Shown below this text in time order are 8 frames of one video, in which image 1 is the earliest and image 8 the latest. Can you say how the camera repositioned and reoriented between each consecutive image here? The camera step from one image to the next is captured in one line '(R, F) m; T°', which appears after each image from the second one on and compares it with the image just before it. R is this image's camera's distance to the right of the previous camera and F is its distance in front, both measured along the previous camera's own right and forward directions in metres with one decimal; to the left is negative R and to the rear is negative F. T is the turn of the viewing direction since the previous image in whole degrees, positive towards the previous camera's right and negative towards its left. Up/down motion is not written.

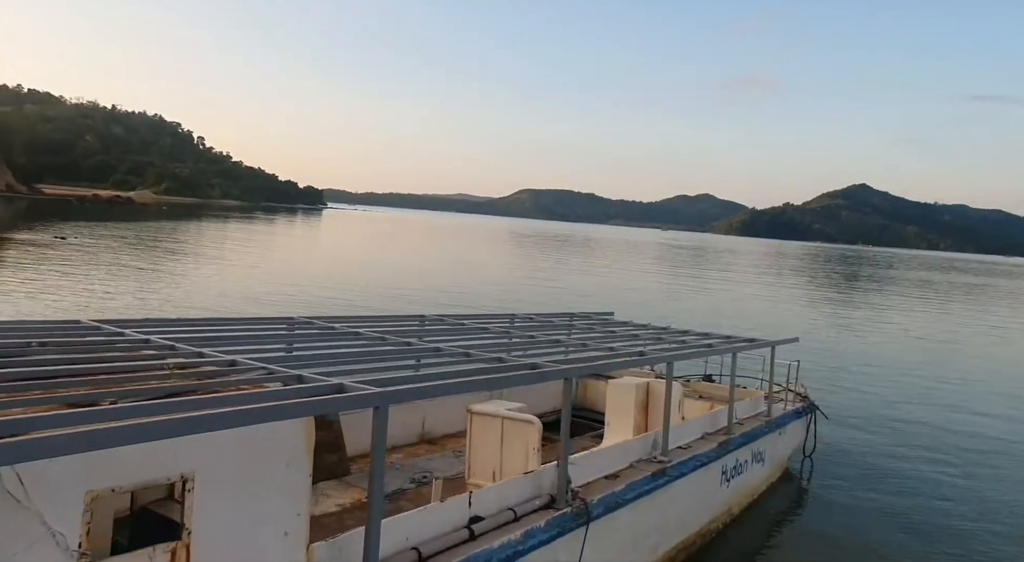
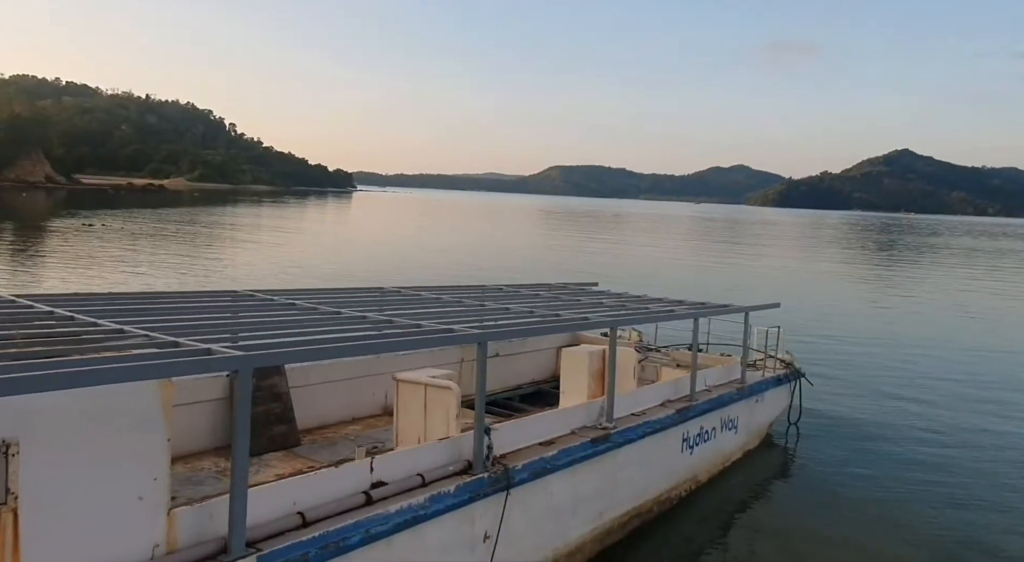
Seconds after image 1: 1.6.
(+0.9, +0.1) m; -3°
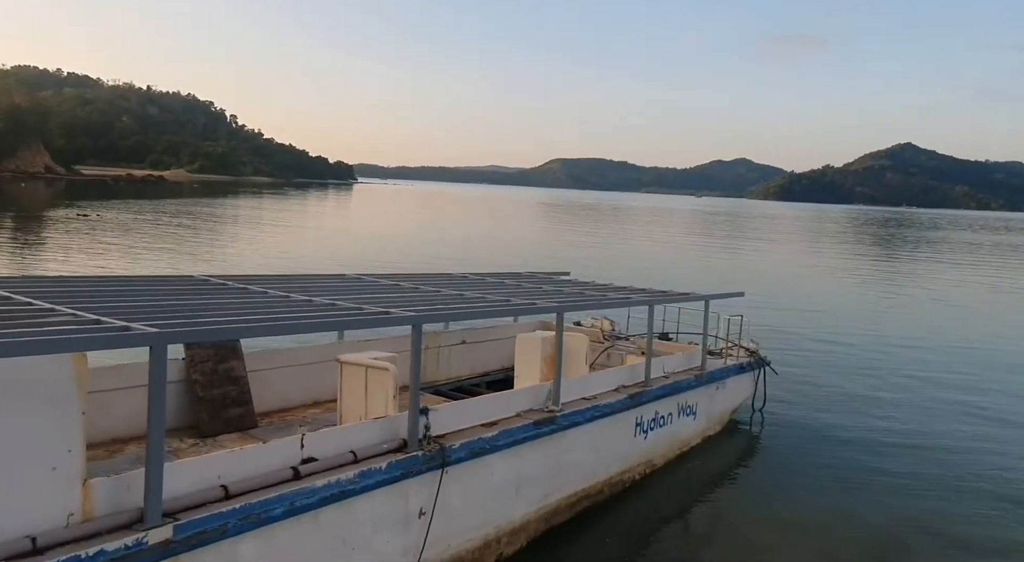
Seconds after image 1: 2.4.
(+0.5, -0.2) m; 0°
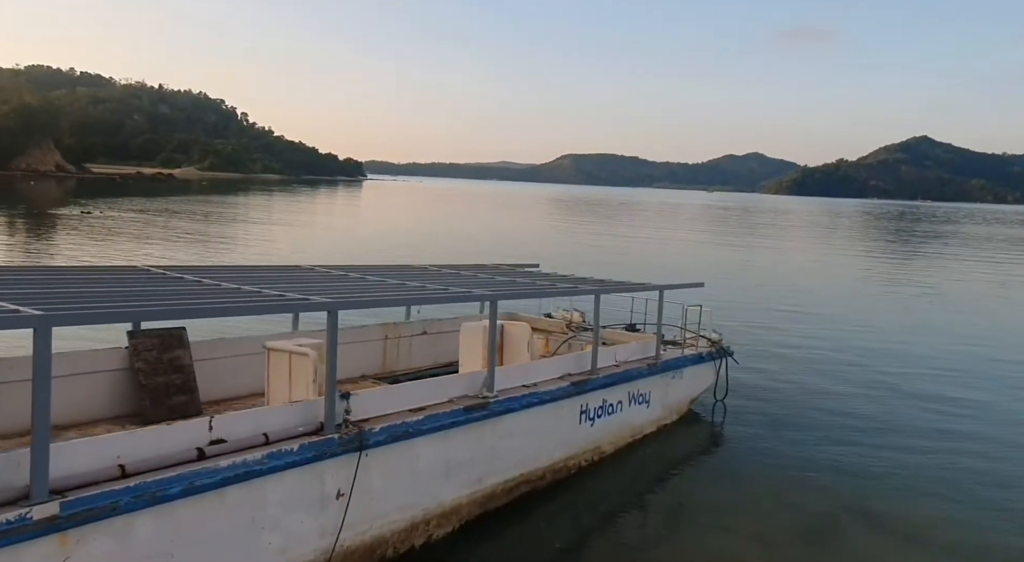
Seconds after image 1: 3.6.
(+0.8, -0.1) m; -1°
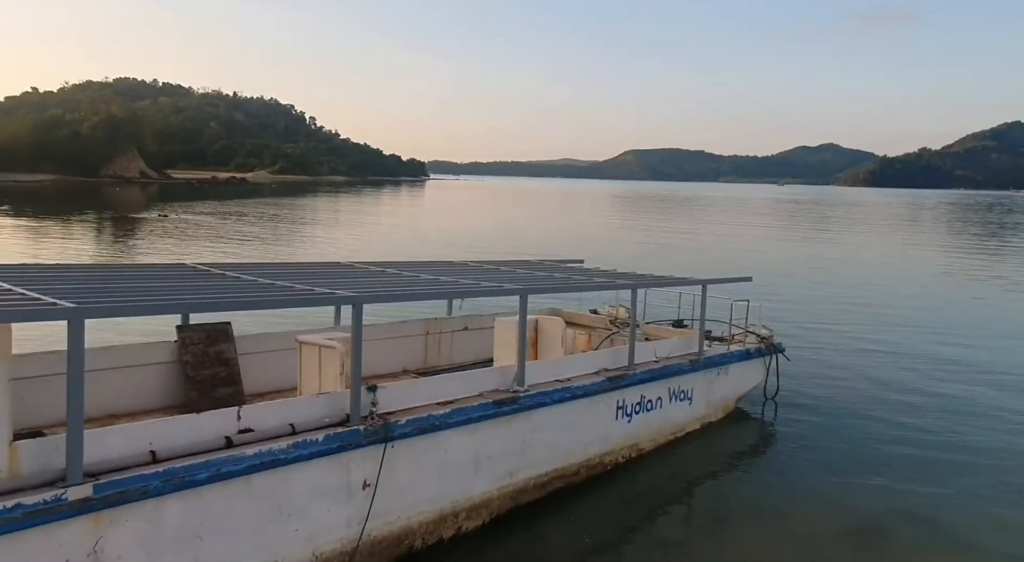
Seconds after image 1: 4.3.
(+0.4, -0.1) m; -5°
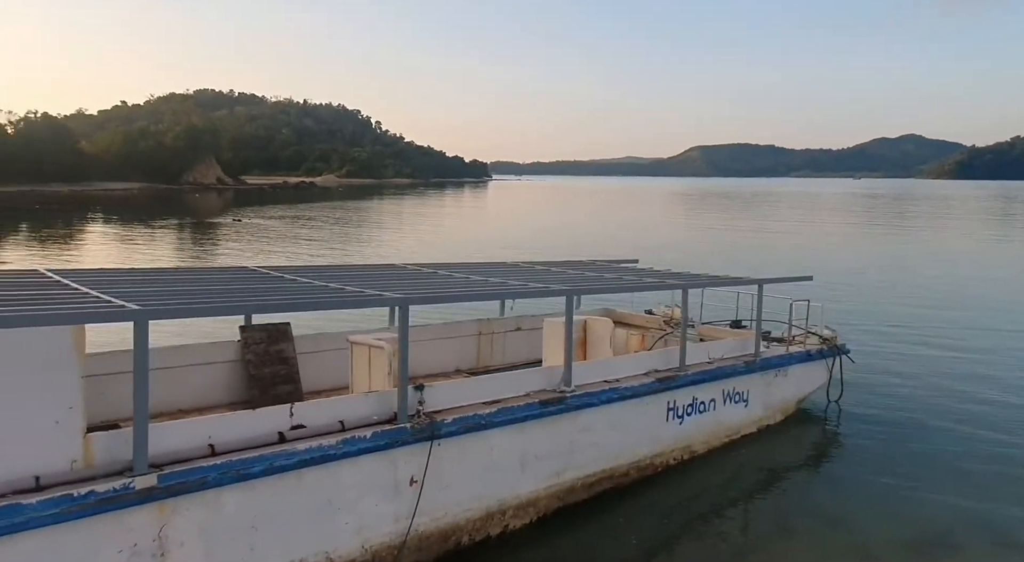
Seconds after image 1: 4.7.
(+0.2, -0.1) m; -4°
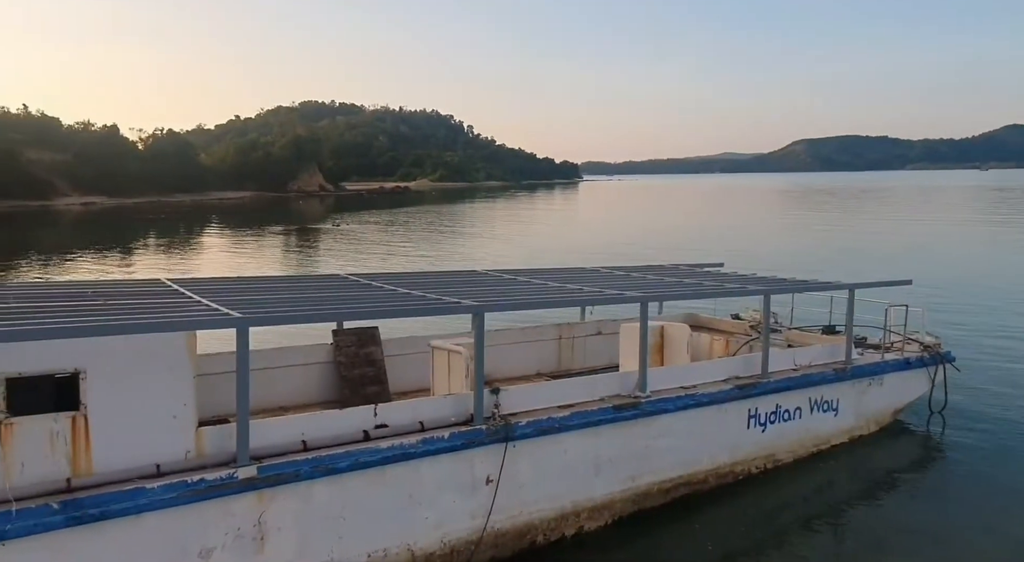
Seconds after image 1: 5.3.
(+0.2, -0.3) m; -6°
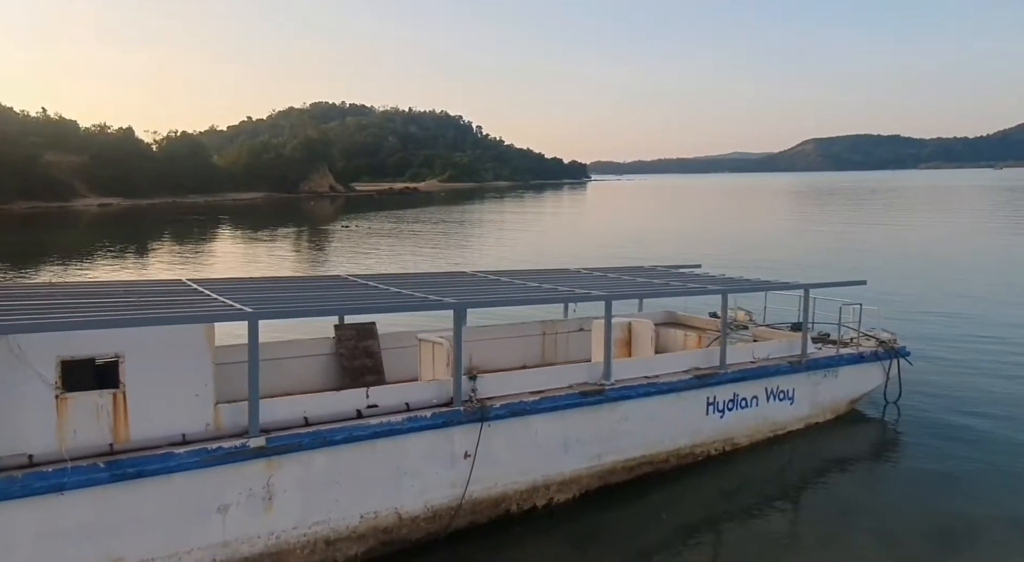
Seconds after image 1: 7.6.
(+0.4, -1.1) m; -1°
